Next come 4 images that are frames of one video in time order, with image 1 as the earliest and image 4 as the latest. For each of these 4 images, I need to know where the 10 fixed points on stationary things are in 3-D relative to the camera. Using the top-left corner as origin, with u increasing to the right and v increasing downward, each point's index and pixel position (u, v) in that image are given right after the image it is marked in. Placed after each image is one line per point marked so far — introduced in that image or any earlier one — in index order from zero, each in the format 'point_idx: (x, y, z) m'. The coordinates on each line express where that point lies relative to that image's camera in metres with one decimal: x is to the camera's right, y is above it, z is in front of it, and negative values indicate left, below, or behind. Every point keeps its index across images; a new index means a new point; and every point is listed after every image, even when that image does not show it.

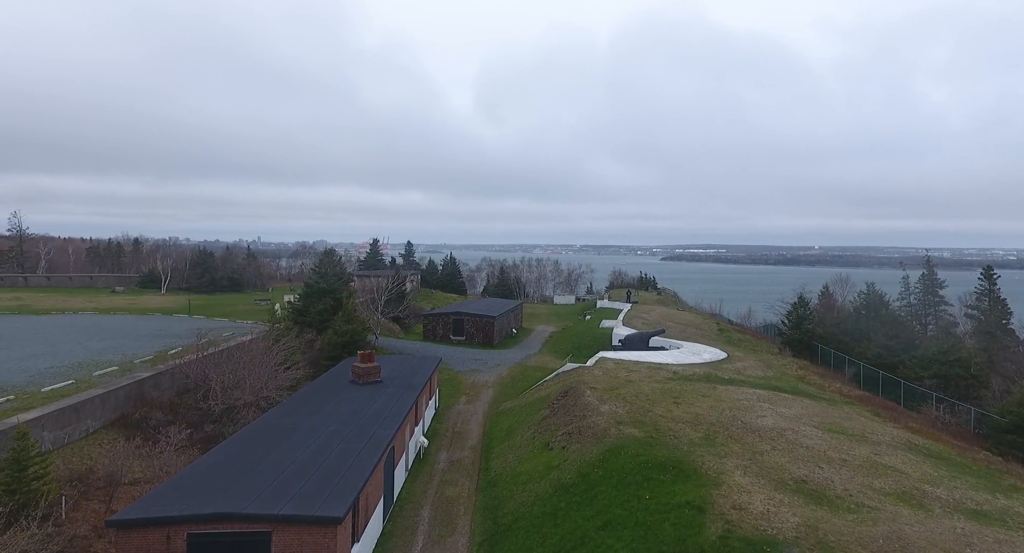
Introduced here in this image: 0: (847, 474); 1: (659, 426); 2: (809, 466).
0: (+8.5, -5.0, +13.6) m
1: (+4.7, -4.8, +17.1) m
2: (+7.8, -5.0, +14.1) m
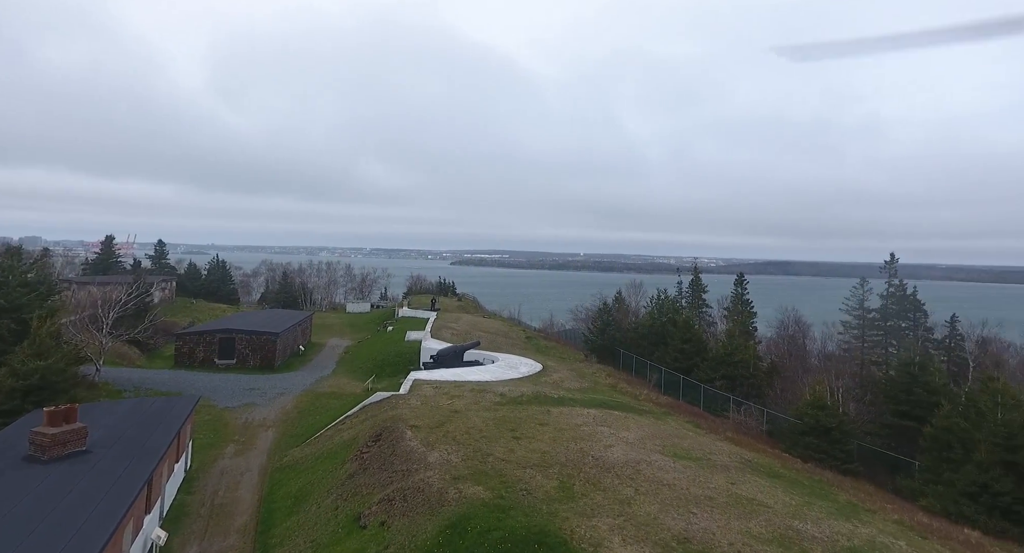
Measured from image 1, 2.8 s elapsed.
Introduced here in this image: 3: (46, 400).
0: (+4.6, -5.4, +11.9) m
1: (-0.2, -5.1, +13.7) m
2: (+3.8, -5.3, +12.0) m
3: (-15.3, -4.0, +17.8) m
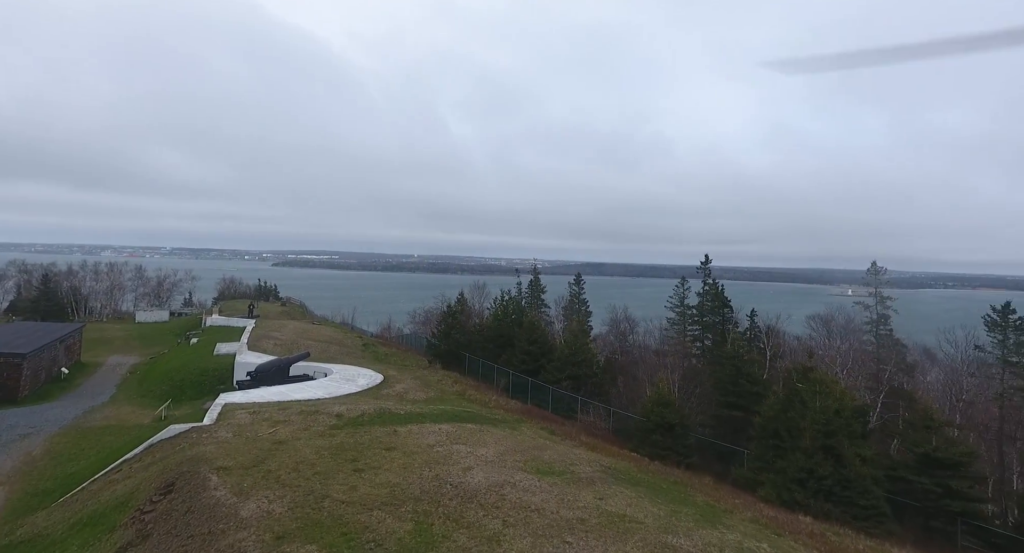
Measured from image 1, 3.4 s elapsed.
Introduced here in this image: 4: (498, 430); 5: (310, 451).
0: (+1.8, -5.4, +10.7) m
1: (-3.4, -5.1, +11.0) m
2: (+0.9, -5.3, +10.6) m
3: (-19.1, -4.1, +10.4) m
4: (-0.5, -5.6, +19.6) m
5: (-5.8, -5.0, +15.6) m
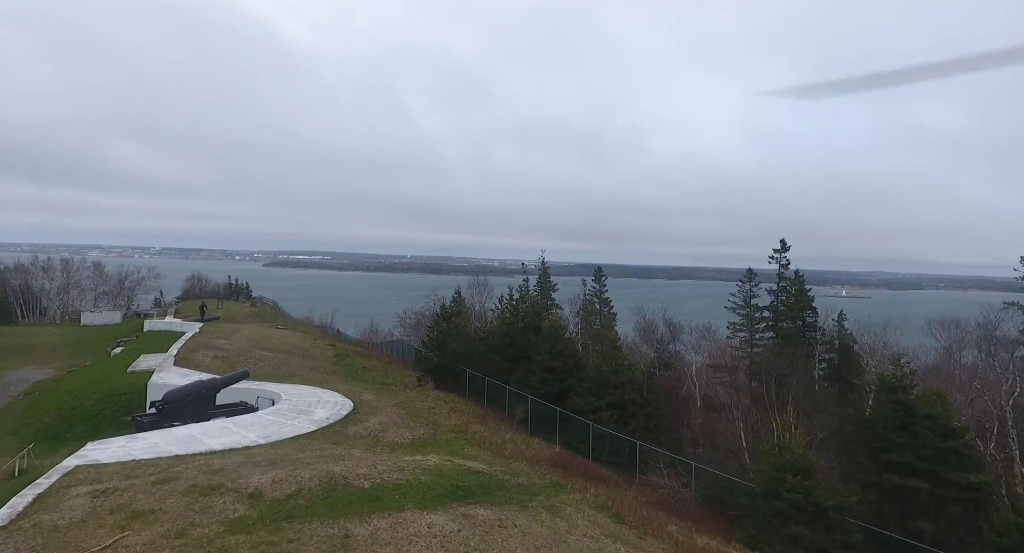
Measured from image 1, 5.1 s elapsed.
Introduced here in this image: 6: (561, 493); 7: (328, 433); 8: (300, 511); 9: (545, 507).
0: (+2.7, -4.9, +2.6) m
1: (-2.4, -4.6, +2.8) m
2: (+1.9, -4.9, +2.5) m
3: (-18.1, -3.6, +2.0) m
4: (+0.3, -5.1, +11.4) m
5: (-4.9, -4.5, +7.3) m
6: (+1.2, -5.5, +13.8) m
7: (-6.0, -5.1, +17.6) m
8: (-4.3, -4.6, +10.9) m
9: (+0.7, -5.3, +12.5) m
